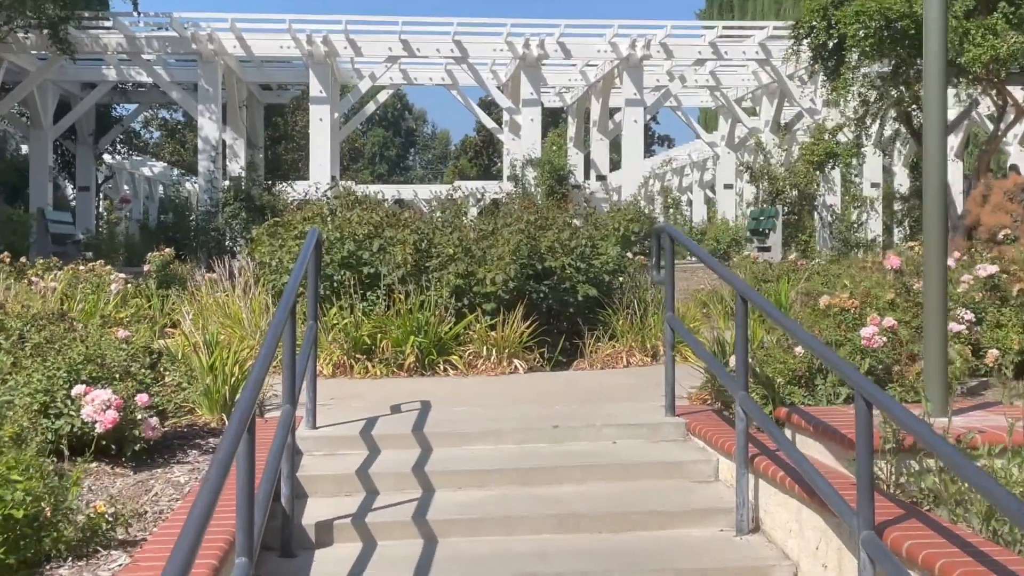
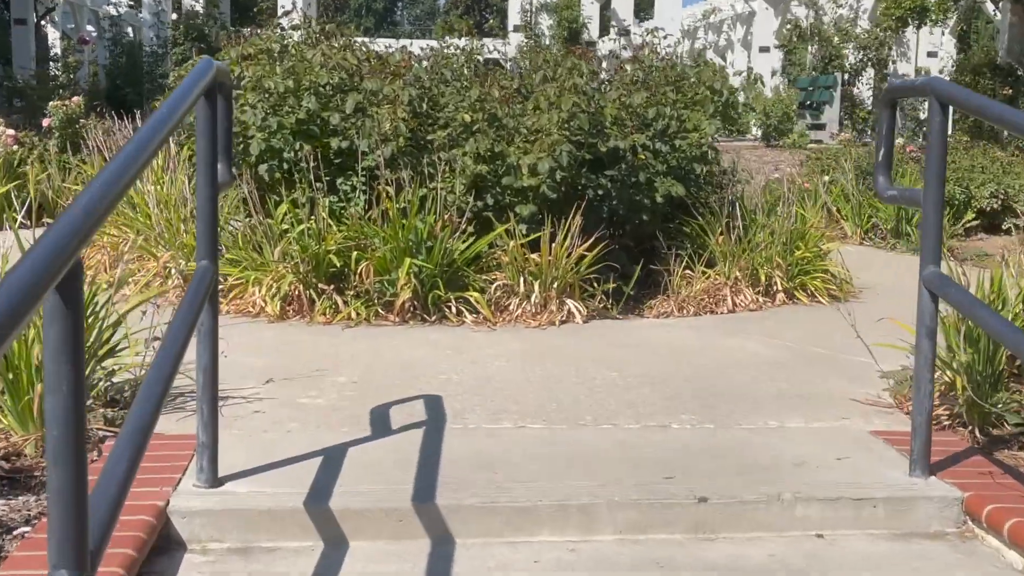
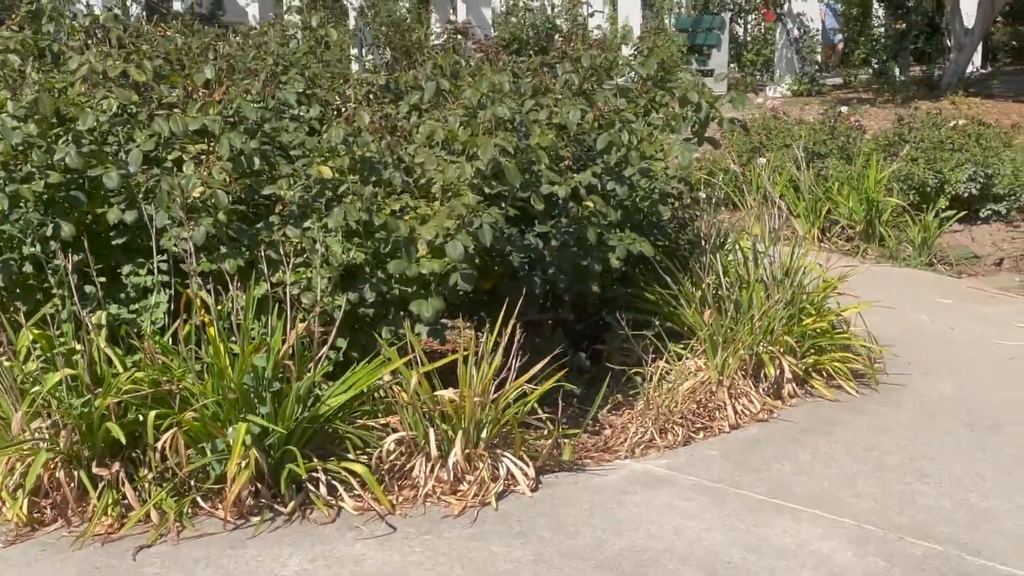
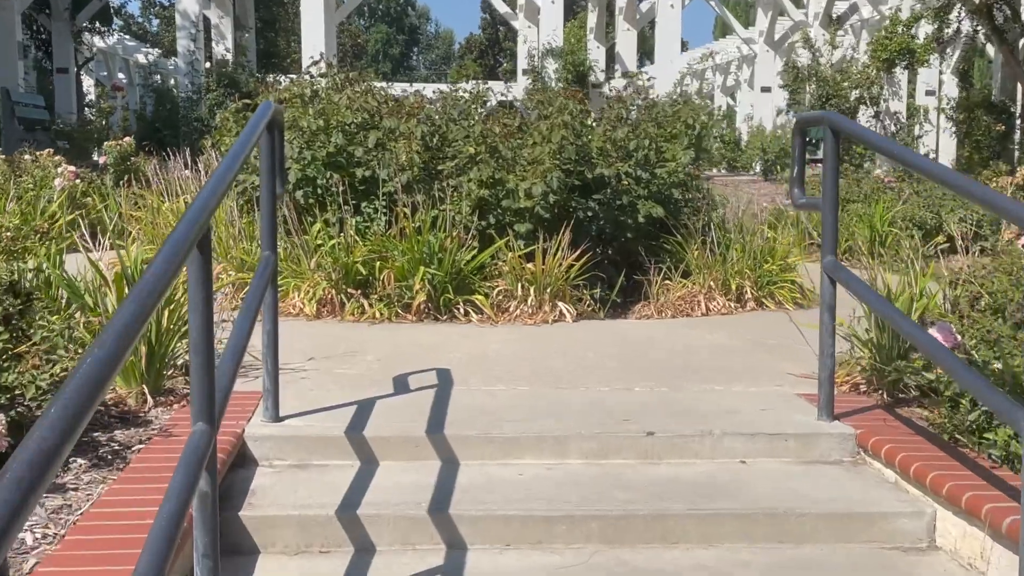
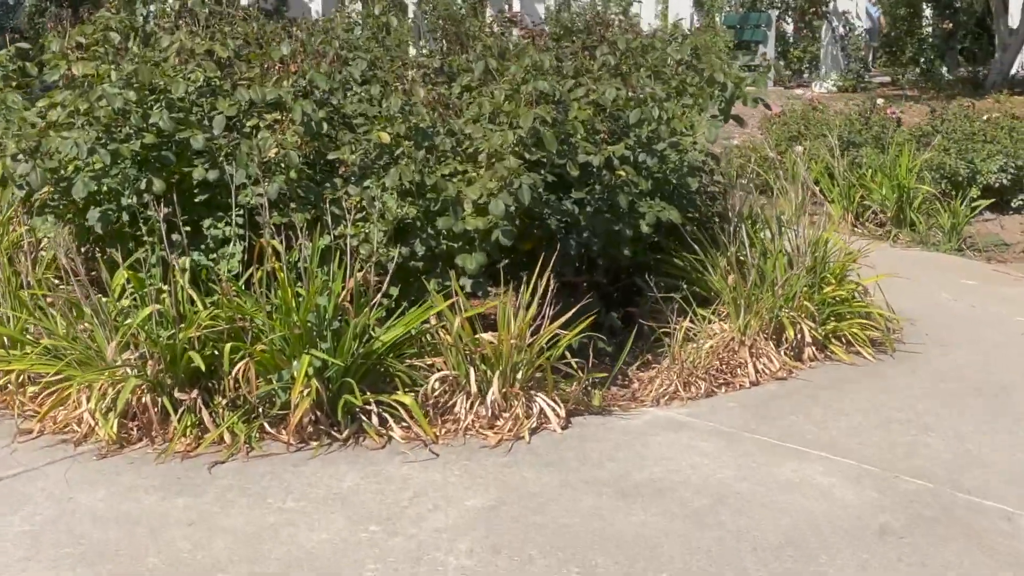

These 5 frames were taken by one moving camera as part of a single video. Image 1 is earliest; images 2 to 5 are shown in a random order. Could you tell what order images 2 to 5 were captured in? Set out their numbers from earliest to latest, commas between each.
4, 2, 5, 3
